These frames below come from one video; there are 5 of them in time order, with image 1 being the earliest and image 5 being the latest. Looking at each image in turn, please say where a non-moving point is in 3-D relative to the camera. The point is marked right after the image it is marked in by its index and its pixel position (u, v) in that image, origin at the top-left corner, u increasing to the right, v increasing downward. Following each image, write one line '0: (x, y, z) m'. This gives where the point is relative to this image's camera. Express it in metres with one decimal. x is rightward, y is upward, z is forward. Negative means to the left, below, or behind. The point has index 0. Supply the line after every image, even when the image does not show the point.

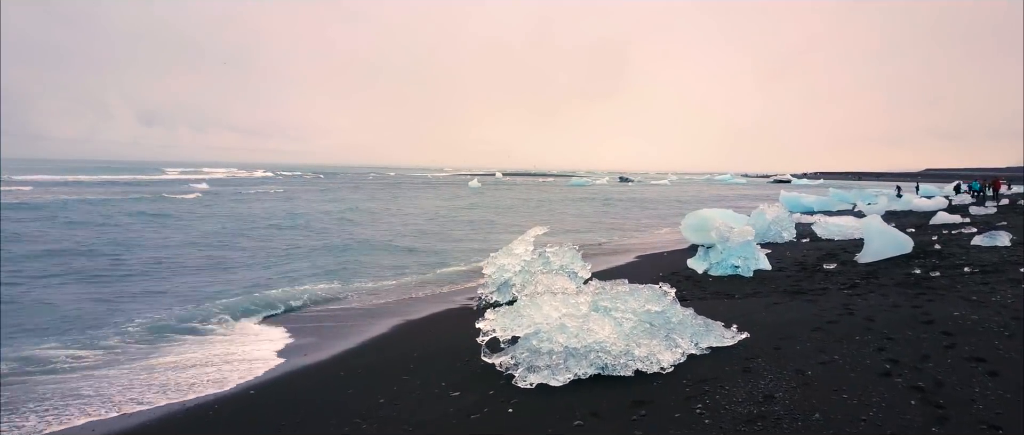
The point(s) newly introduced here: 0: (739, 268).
0: (+4.3, -1.0, +9.0) m
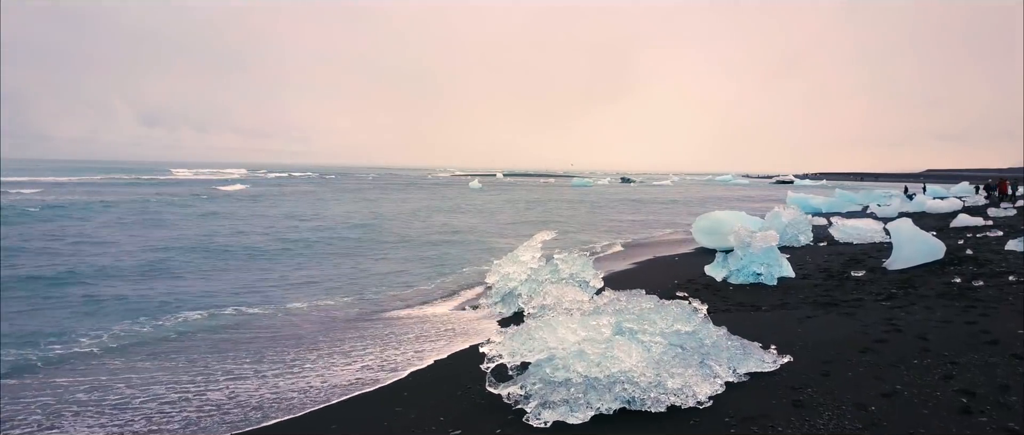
0: (+4.4, -1.0, +8.3) m
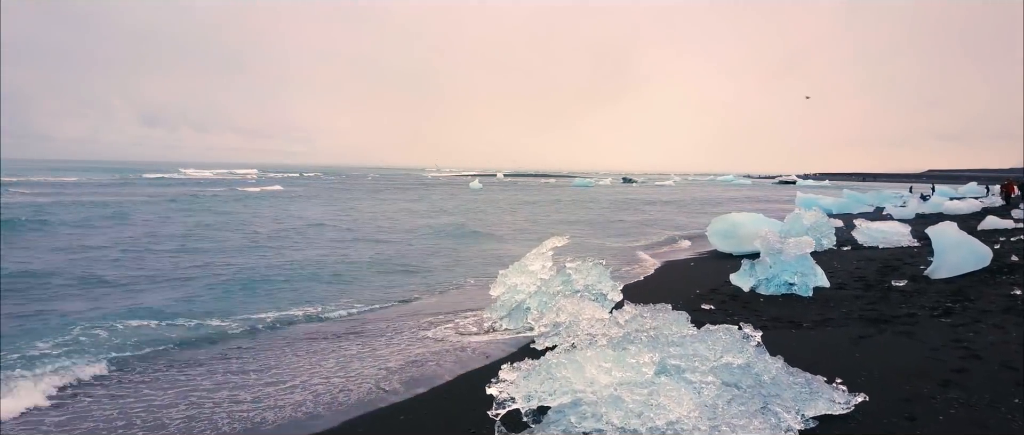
0: (+4.5, -1.1, +7.5) m
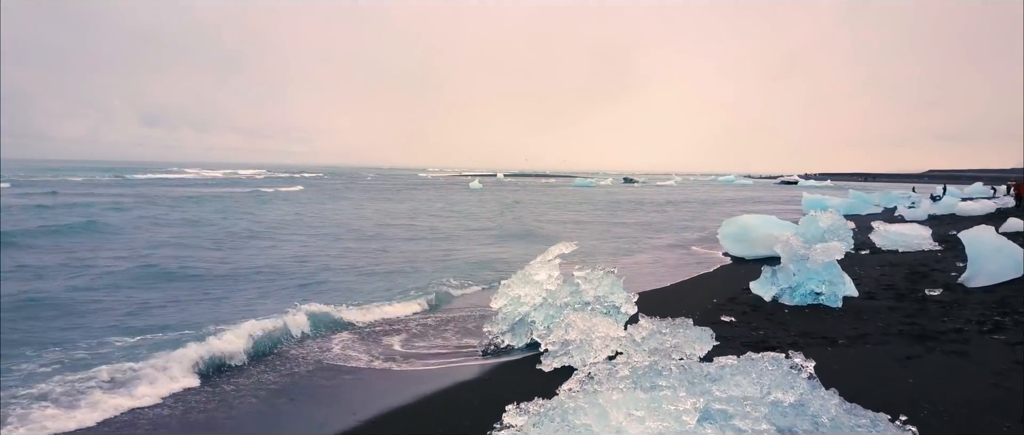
0: (+4.6, -1.2, +6.9) m
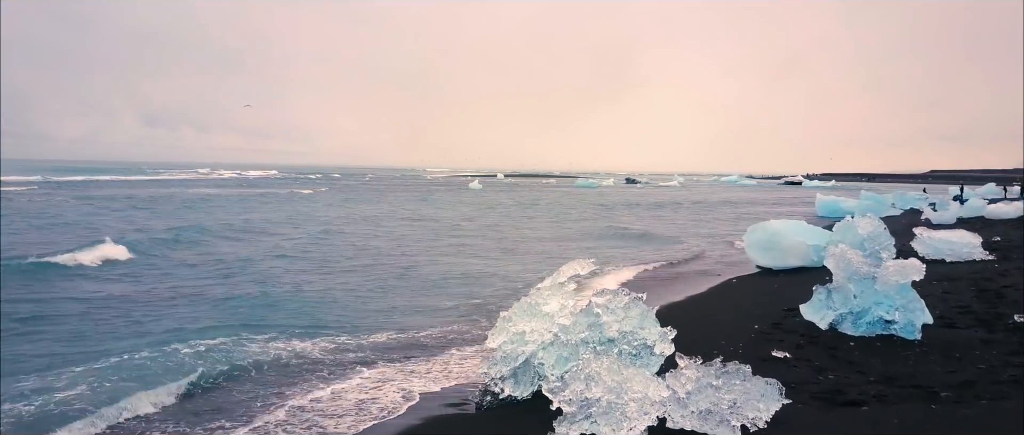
0: (+4.6, -1.3, +5.6) m
